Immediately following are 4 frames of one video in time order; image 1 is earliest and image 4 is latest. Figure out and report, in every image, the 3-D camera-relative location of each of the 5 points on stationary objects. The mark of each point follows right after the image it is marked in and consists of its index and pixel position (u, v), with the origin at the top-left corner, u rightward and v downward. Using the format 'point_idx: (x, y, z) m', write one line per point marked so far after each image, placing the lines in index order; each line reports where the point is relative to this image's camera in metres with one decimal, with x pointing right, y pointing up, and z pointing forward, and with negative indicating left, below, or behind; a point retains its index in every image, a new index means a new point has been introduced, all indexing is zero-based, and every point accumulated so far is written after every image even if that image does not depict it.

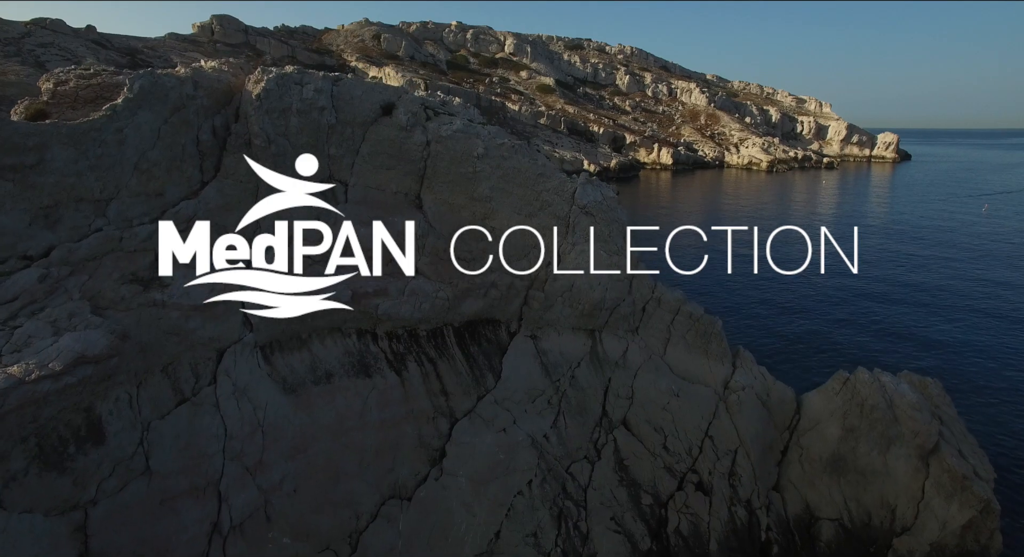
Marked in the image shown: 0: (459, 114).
0: (-1.0, +2.9, +16.6) m
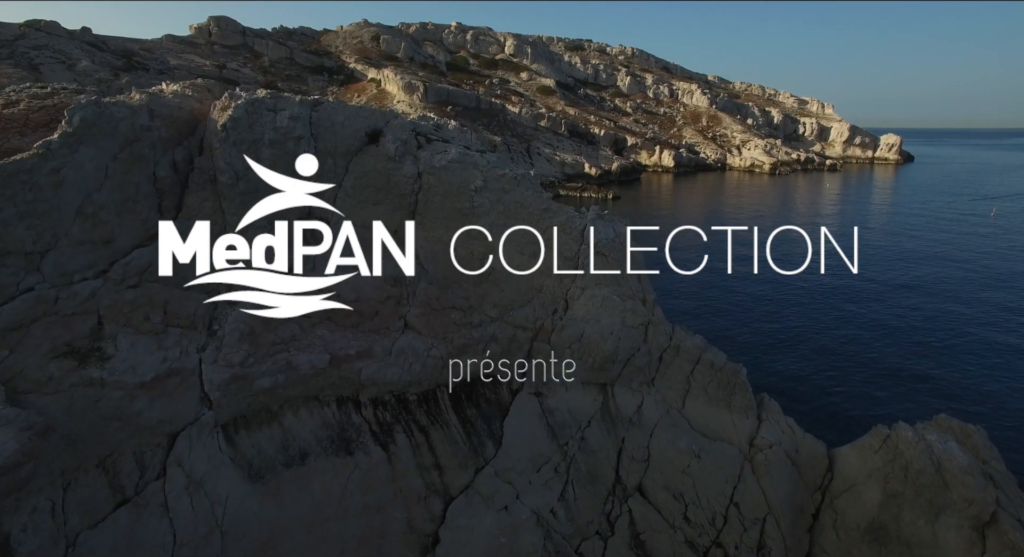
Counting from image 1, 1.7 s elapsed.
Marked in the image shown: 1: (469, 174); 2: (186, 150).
0: (-0.9, +2.2, +14.9) m
1: (-0.6, +1.5, +13.8) m
2: (-4.2, +1.7, +12.1) m
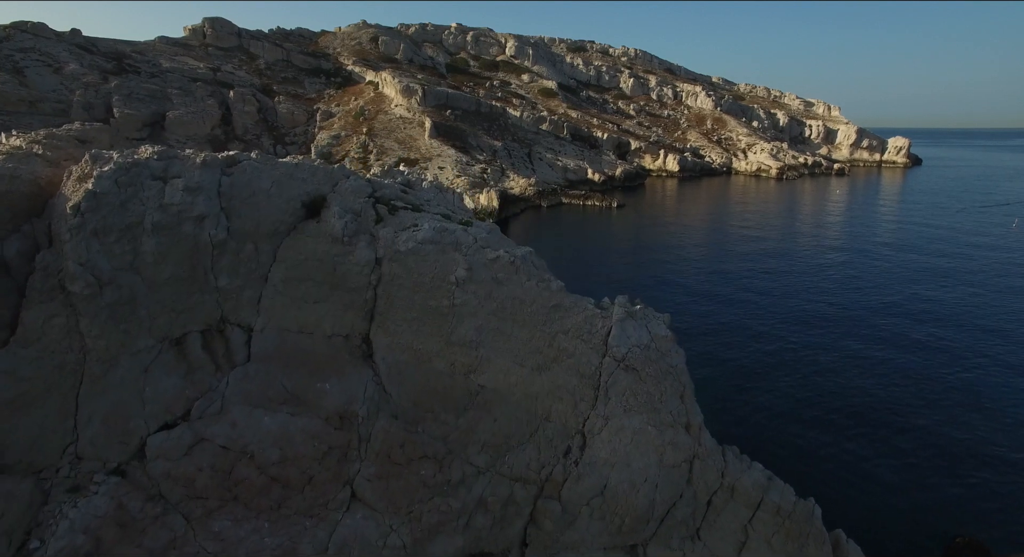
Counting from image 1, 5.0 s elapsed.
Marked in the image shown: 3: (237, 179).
0: (-1.0, +0.8, +11.0) m
1: (-0.7, +0.2, +9.9) m
2: (-4.2, +0.3, +8.2) m
3: (-2.7, +1.0, +9.3) m
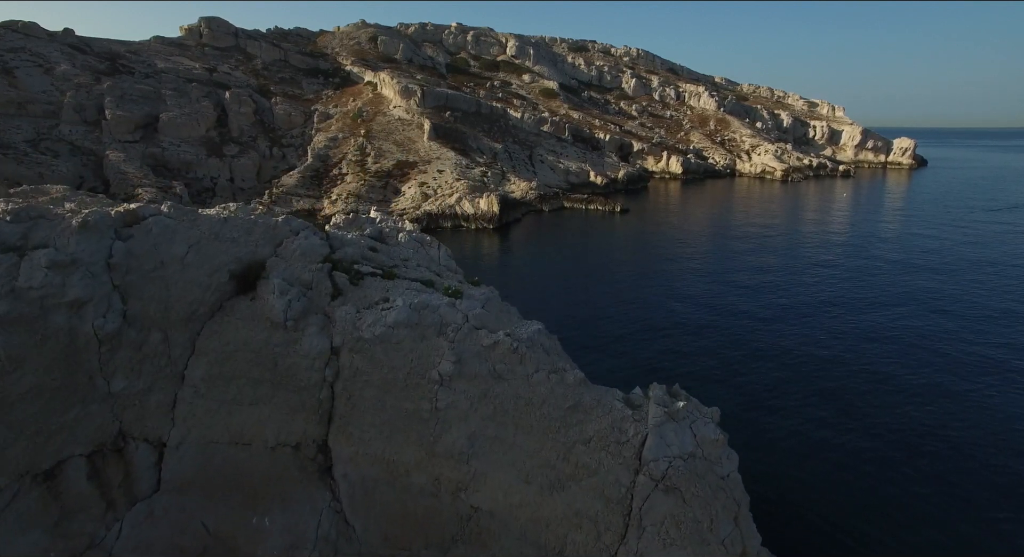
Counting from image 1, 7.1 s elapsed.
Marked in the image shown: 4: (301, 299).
0: (-0.9, +0.1, +8.5) m
1: (-0.7, -0.6, +7.4) m
2: (-4.2, -0.4, +5.6) m
3: (-2.7, +0.2, +6.8) m
4: (-1.6, -0.2, +7.2) m
